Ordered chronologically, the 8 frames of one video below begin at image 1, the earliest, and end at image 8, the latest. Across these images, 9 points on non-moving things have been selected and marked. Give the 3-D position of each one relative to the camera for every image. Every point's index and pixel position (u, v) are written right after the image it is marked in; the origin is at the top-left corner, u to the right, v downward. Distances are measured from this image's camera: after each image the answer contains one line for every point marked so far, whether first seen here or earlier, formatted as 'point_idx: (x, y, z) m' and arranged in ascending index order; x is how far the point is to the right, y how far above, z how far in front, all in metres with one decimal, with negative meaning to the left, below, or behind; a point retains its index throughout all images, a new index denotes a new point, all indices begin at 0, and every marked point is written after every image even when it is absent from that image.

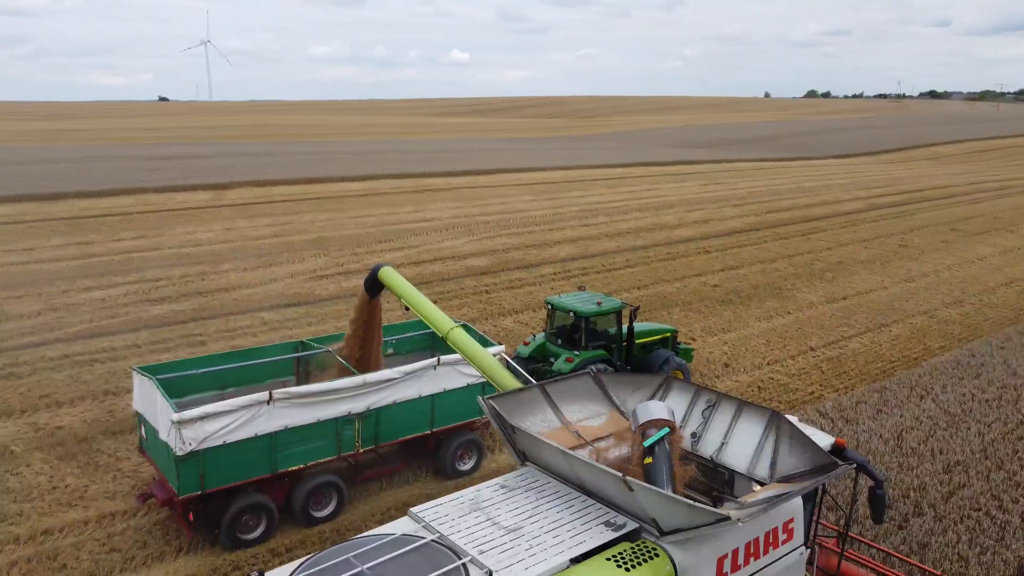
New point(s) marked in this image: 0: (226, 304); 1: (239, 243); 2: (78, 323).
0: (-4.9, -0.3, +14.2) m
1: (-6.3, +1.0, +18.9) m
2: (-6.8, -0.5, +12.9) m
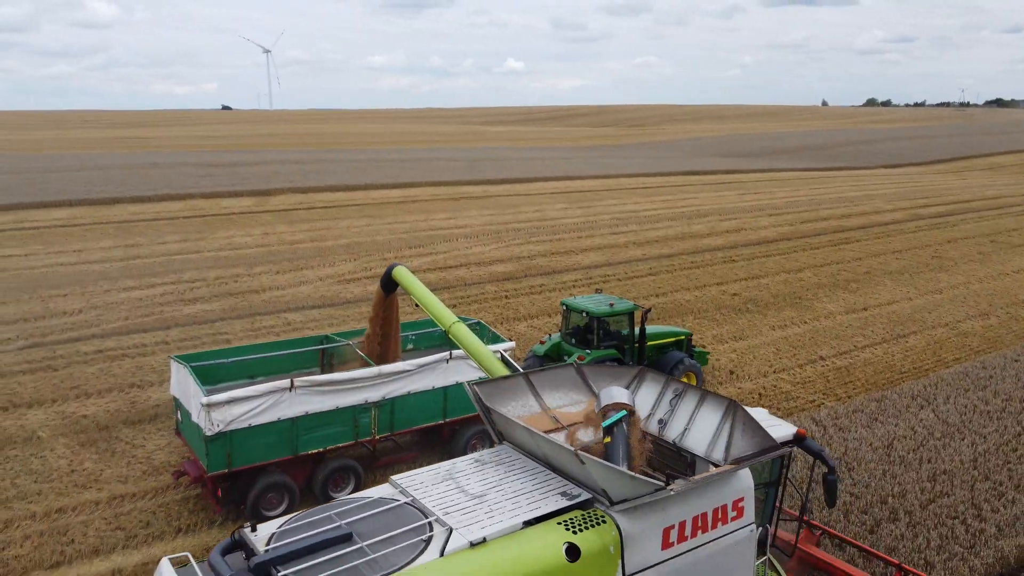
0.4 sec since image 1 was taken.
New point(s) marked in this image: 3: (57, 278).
0: (-4.6, -0.3, +14.8) m
1: (-5.7, +1.0, +19.7) m
2: (-6.6, -0.5, +13.7) m
3: (-9.1, +0.2, +16.2) m
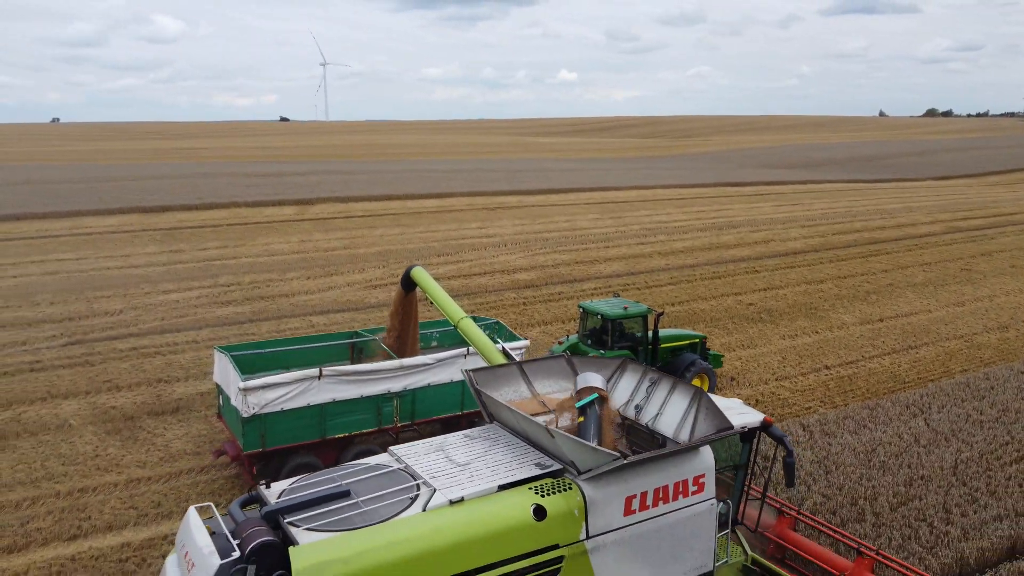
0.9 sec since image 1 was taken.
0: (-4.3, -0.4, +15.5) m
1: (-5.0, +0.9, +20.5) m
2: (-6.4, -0.6, +14.5) m
3: (-8.7, +0.2, +17.2) m
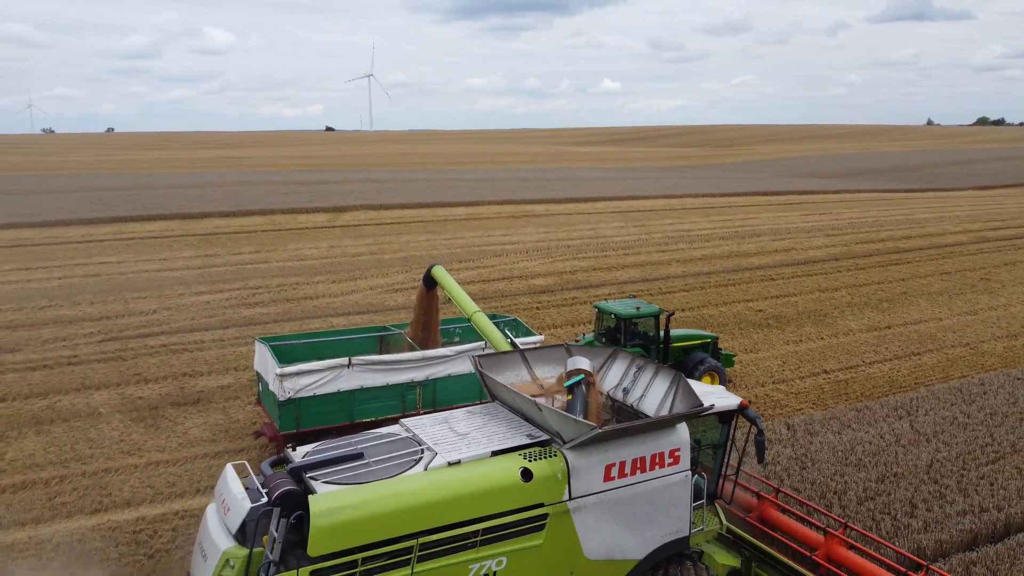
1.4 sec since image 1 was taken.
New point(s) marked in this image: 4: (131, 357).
0: (-4.1, -0.4, +16.3) m
1: (-4.5, +0.8, +21.3) m
2: (-6.2, -0.6, +15.4) m
3: (-8.3, +0.1, +18.2) m
4: (-6.1, -1.1, +13.0) m
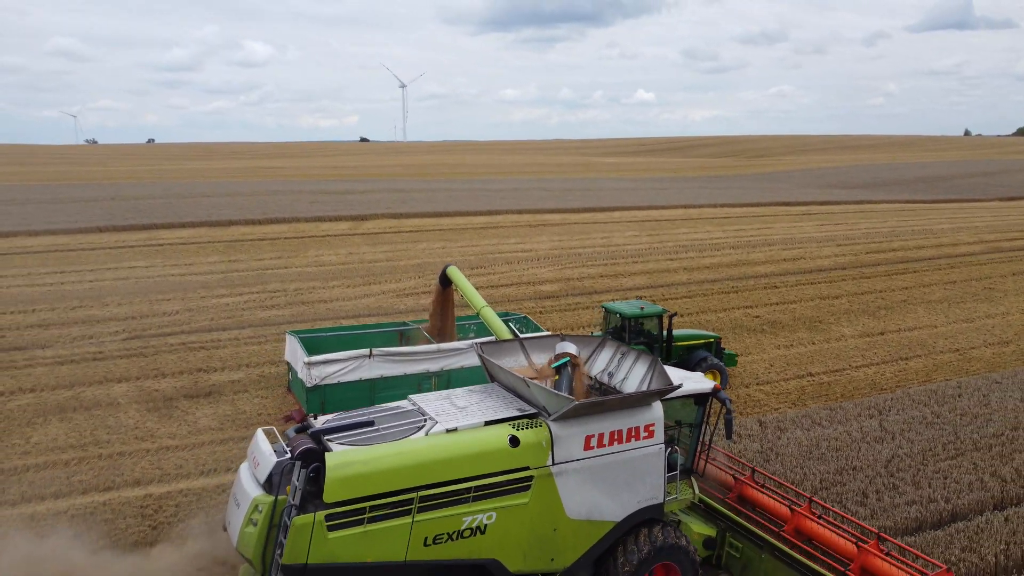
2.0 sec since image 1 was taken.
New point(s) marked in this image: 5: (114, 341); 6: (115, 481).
0: (-4.0, -0.5, +17.1) m
1: (-4.2, +0.6, +22.1) m
2: (-6.2, -0.6, +16.3) m
3: (-8.2, +0.1, +19.2) m
4: (-6.1, -1.1, +13.9) m
5: (-7.1, -0.9, +14.6) m
6: (-4.4, -2.1, +9.1) m
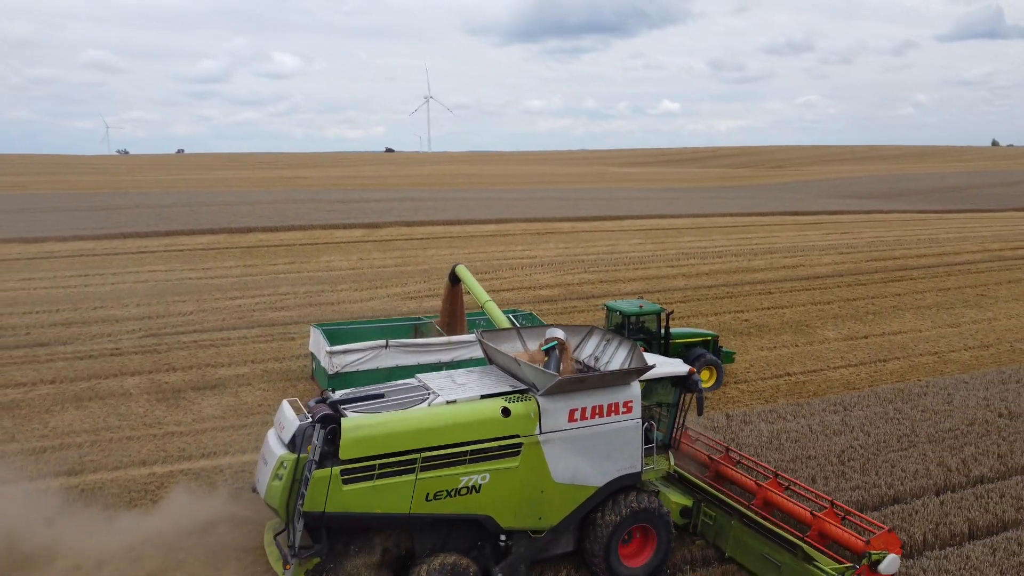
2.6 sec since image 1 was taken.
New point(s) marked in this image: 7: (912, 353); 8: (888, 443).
0: (-4.0, -0.6, +17.9) m
1: (-4.1, +0.5, +22.9) m
2: (-6.2, -0.7, +17.1) m
3: (-8.2, 0.0, +20.2) m
4: (-6.3, -1.1, +14.7) m
5: (-7.2, -1.0, +15.5) m
6: (-4.7, -2.1, +9.9) m
7: (+7.4, -1.2, +15.2) m
8: (+4.7, -1.9, +10.2) m
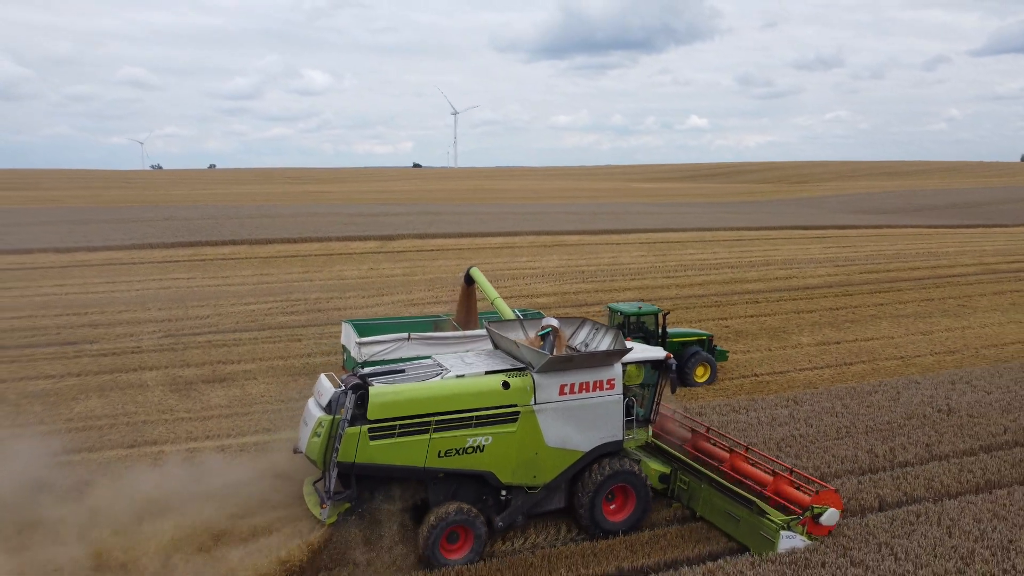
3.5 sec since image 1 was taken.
0: (-4.2, -0.7, +19.2) m
1: (-4.1, +0.3, +24.2) m
2: (-6.4, -0.8, +18.5) m
3: (-8.2, -0.2, +21.6) m
4: (-6.5, -1.2, +16.1) m
5: (-7.5, -1.0, +16.9) m
6: (-5.1, -2.1, +11.1) m
7: (+7.2, -1.4, +16.0) m
8: (+4.3, -2.0, +11.2) m
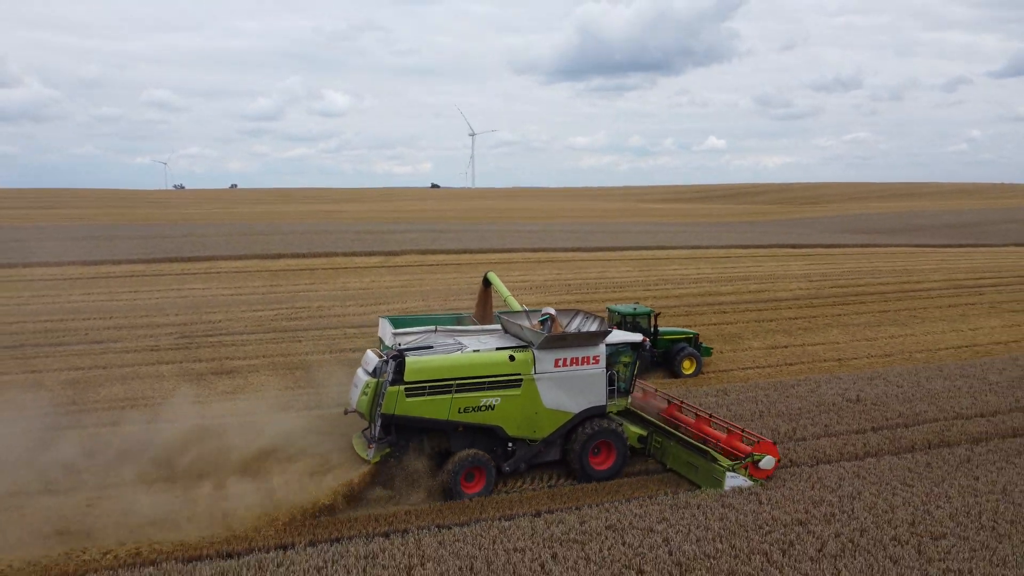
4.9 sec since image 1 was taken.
0: (-4.6, -0.9, +21.2) m
1: (-4.5, -0.1, +26.2) m
2: (-6.9, -0.9, +20.5) m
3: (-8.6, -0.4, +23.6) m
4: (-7.1, -1.3, +18.1) m
5: (-8.0, -1.2, +18.9) m
6: (-5.7, -2.1, +13.1) m
7: (+6.7, -1.5, +17.7) m
8: (+3.7, -2.0, +13.0) m
